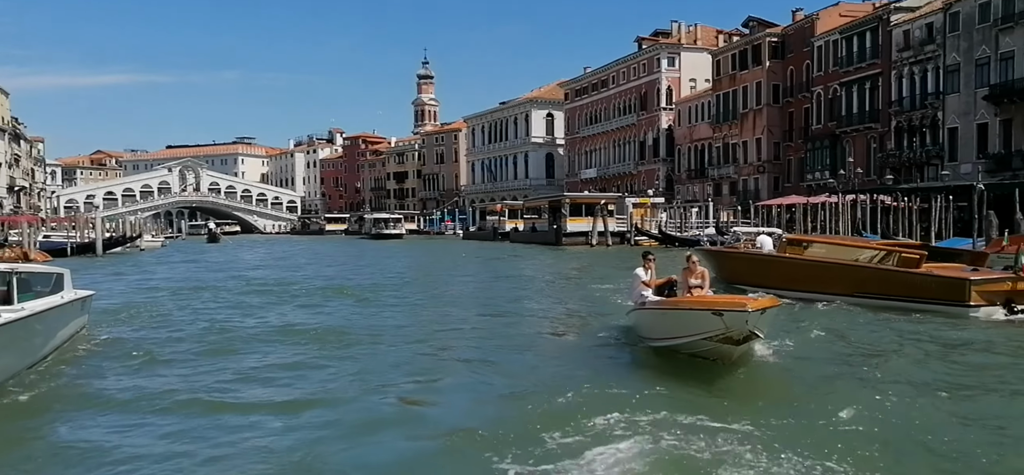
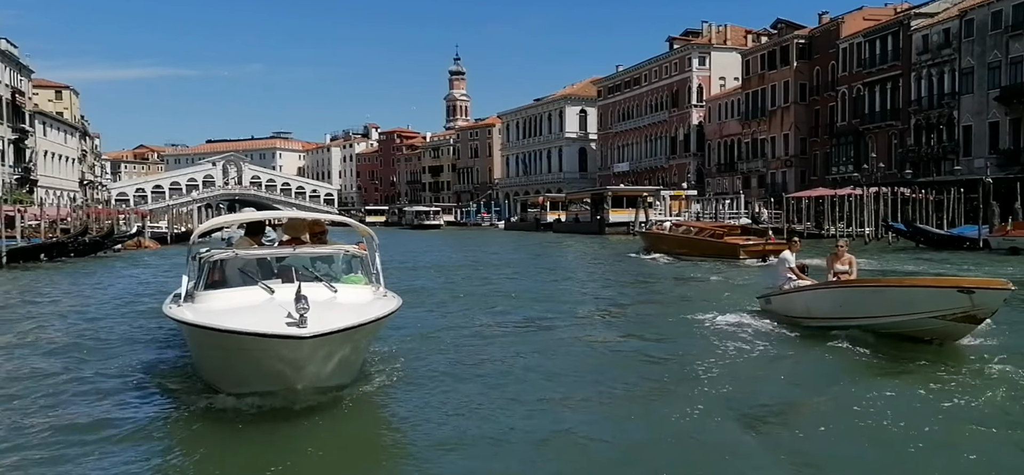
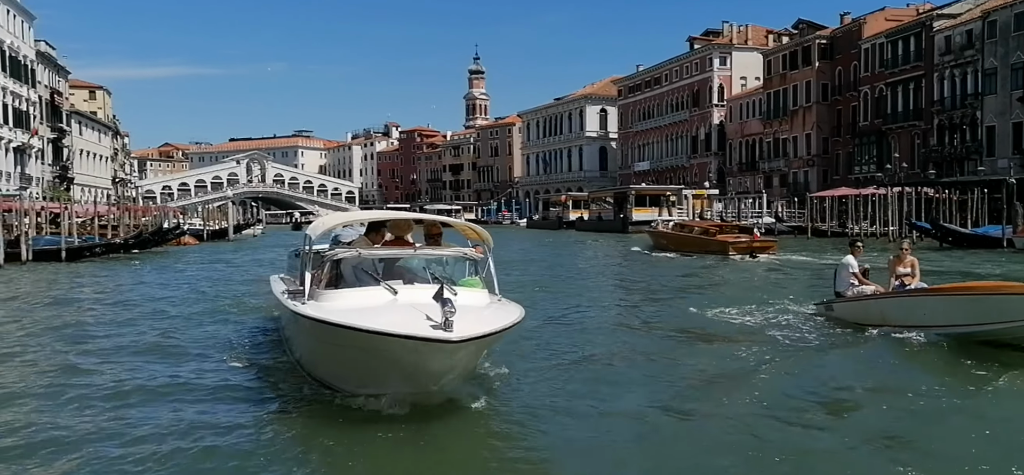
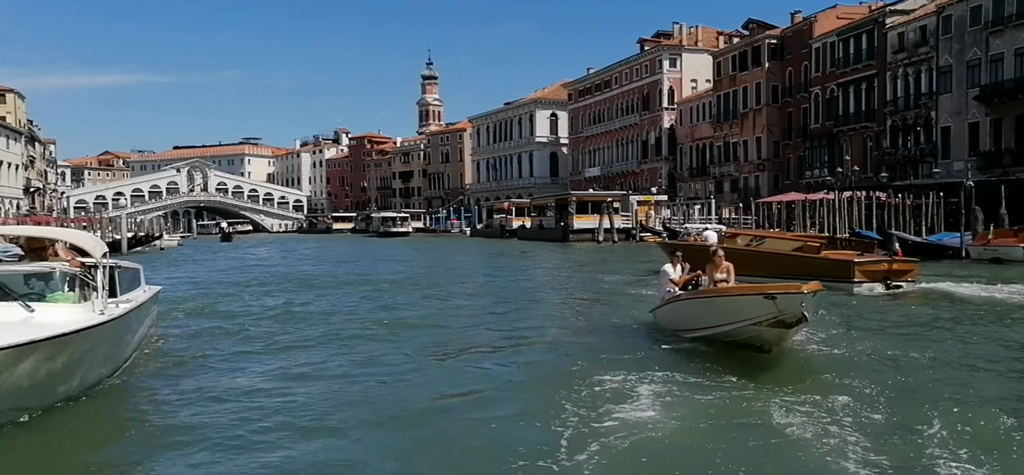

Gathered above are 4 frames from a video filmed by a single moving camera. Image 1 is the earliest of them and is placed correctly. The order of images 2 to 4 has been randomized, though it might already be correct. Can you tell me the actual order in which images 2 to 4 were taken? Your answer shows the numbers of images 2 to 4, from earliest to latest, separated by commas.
4, 2, 3
